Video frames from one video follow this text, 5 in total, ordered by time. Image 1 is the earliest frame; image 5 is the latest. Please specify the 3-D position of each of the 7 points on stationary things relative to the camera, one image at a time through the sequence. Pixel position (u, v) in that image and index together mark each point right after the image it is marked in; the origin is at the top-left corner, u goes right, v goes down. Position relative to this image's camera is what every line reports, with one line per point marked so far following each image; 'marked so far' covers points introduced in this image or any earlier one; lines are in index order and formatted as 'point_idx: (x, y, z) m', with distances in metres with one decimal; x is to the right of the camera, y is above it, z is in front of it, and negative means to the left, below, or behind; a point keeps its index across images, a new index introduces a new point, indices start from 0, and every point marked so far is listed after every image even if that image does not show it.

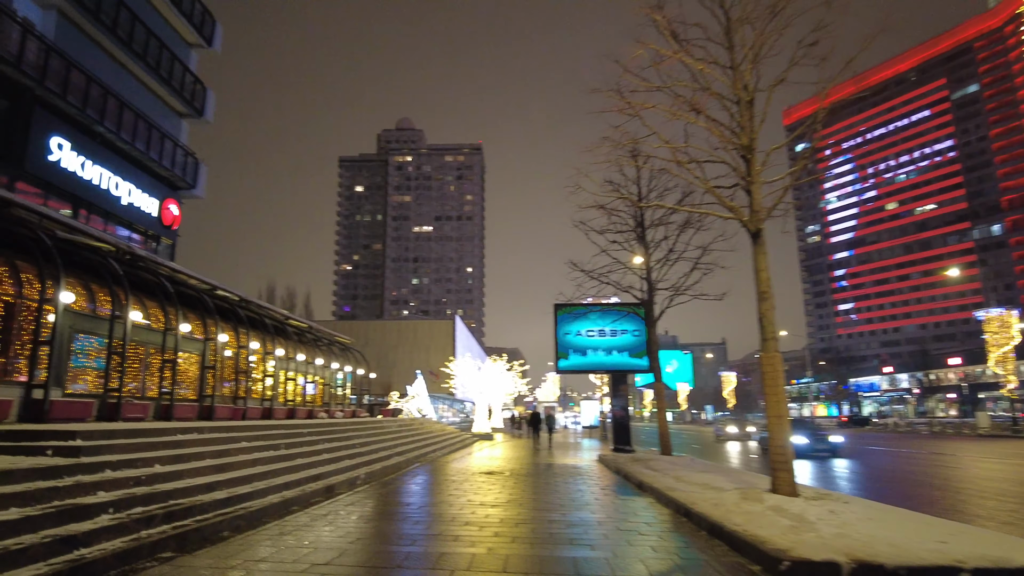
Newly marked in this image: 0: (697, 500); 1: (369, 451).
0: (+3.0, -3.4, +10.5) m
1: (-4.2, -4.7, +19.1) m
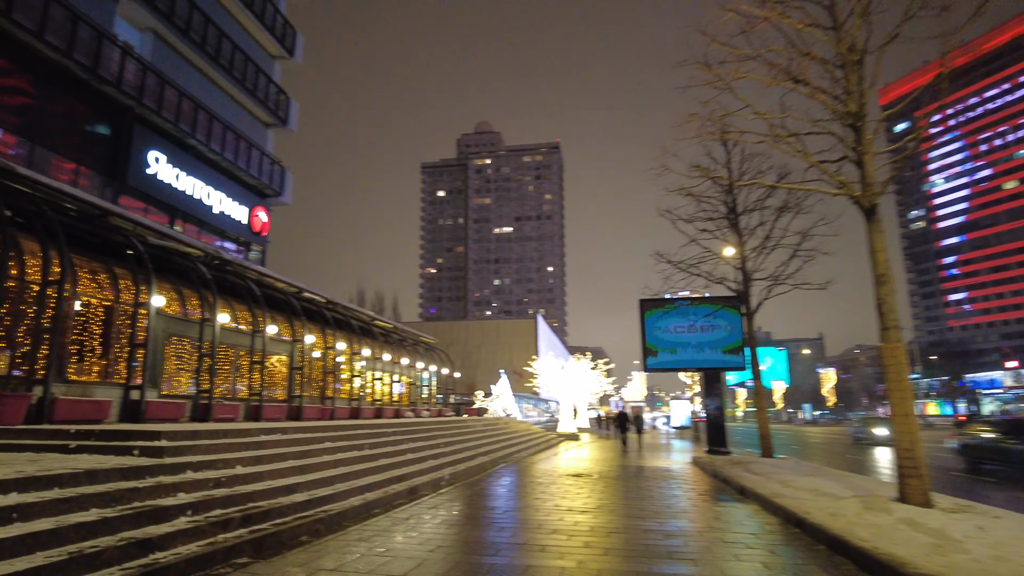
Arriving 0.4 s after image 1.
0: (+4.3, -3.2, +9.4) m
1: (-1.7, -4.7, +18.8) m
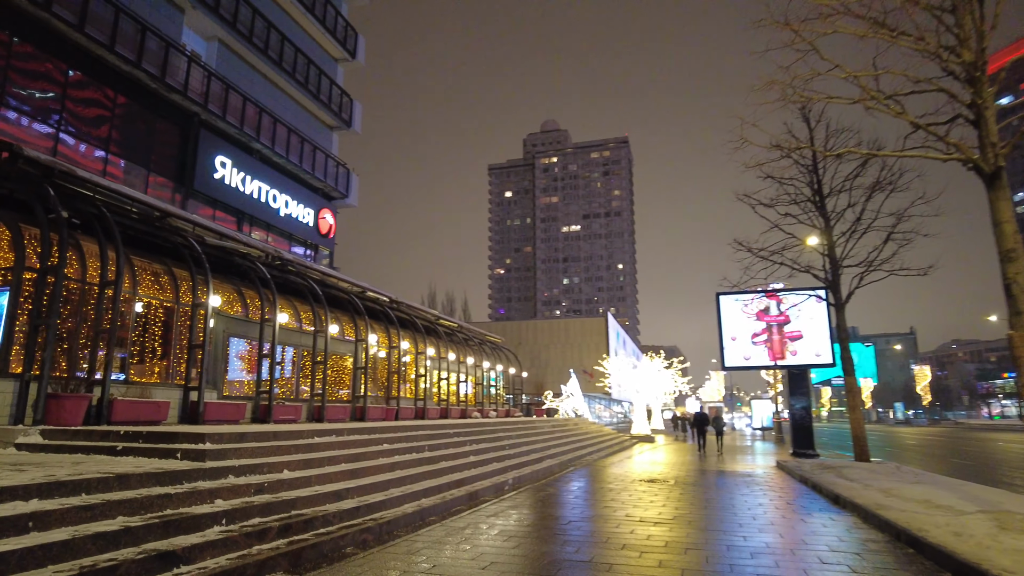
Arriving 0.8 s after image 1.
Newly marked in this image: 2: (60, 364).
0: (+5.2, -3.0, +8.1) m
1: (+0.2, -4.5, +18.1) m
2: (-7.2, -1.2, +10.2) m
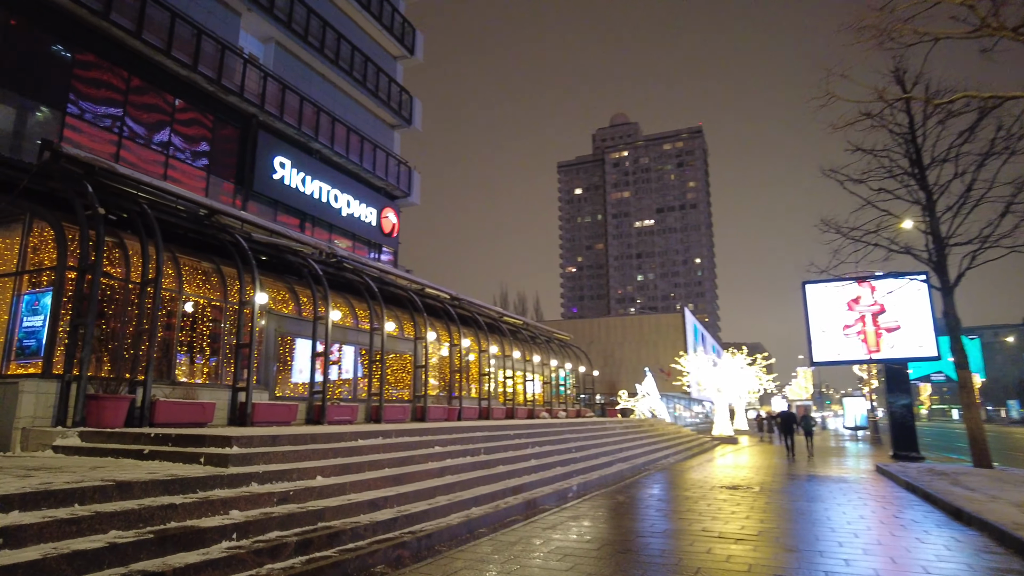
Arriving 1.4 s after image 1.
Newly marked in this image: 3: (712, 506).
0: (+5.7, -2.6, +6.4) m
1: (+2.0, -4.3, +17.0) m
2: (-6.3, -1.2, +10.0) m
3: (+3.5, -3.9, +11.6) m
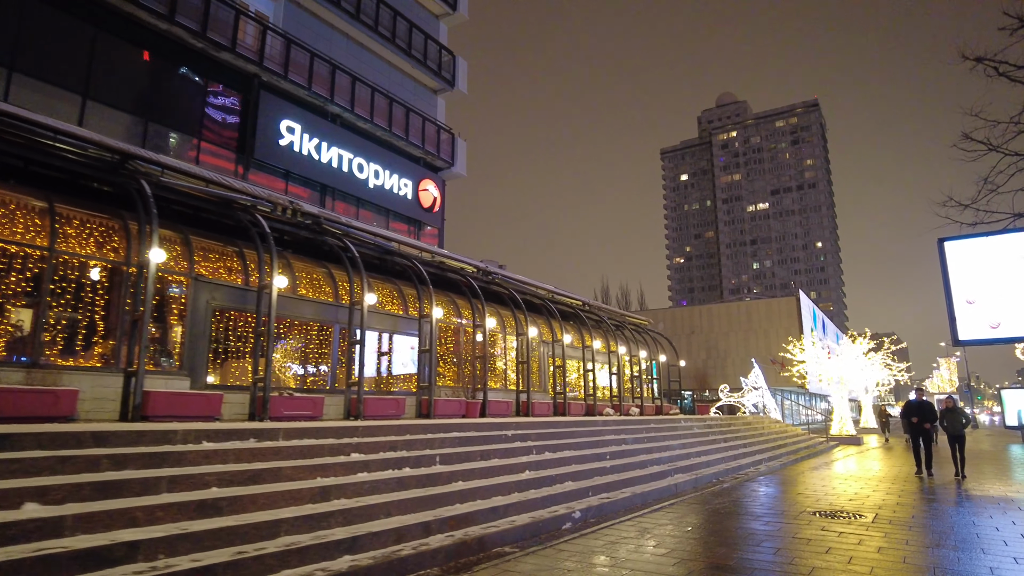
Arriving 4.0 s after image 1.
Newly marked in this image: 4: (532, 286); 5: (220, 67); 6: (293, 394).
0: (+4.3, -1.6, +1.9) m
1: (+2.5, -3.4, +12.9) m
2: (-7.0, -0.6, +7.4) m
3: (+3.1, -3.0, +7.3) m
4: (+0.6, +0.1, +19.4) m
5: (-8.1, +6.2, +18.0) m
6: (-3.8, -1.8, +11.2) m
